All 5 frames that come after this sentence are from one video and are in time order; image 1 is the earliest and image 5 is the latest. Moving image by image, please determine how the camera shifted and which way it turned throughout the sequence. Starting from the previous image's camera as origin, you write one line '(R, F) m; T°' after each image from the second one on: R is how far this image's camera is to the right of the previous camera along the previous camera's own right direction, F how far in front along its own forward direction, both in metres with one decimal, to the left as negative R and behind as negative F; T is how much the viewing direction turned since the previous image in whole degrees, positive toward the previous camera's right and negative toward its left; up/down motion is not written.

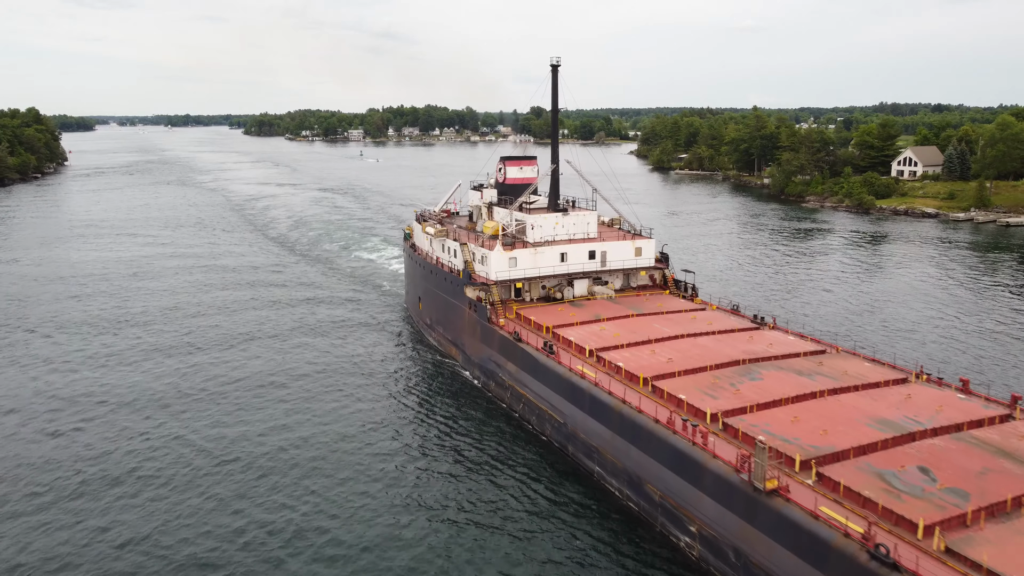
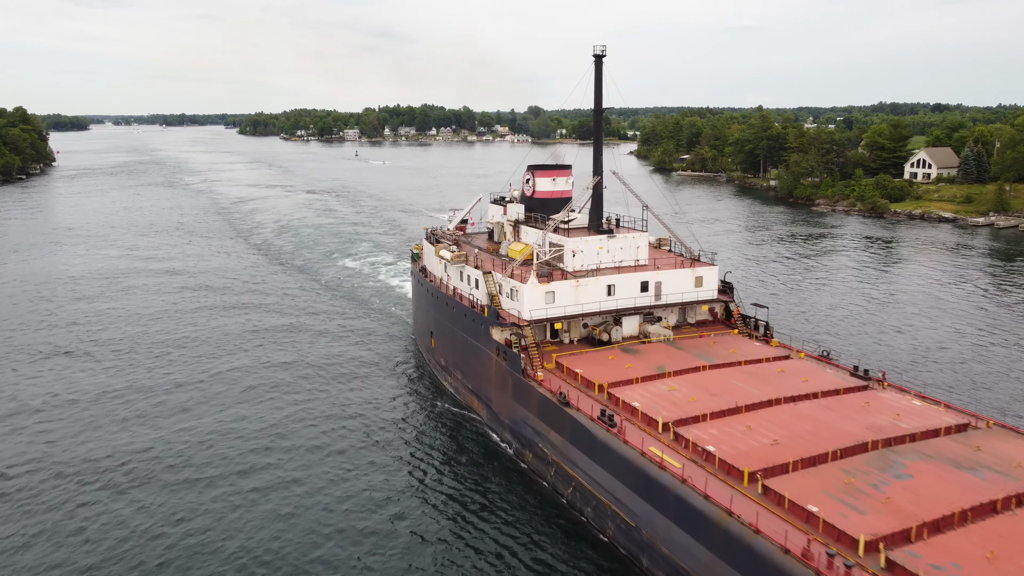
(-0.8, +5.6) m; 0°
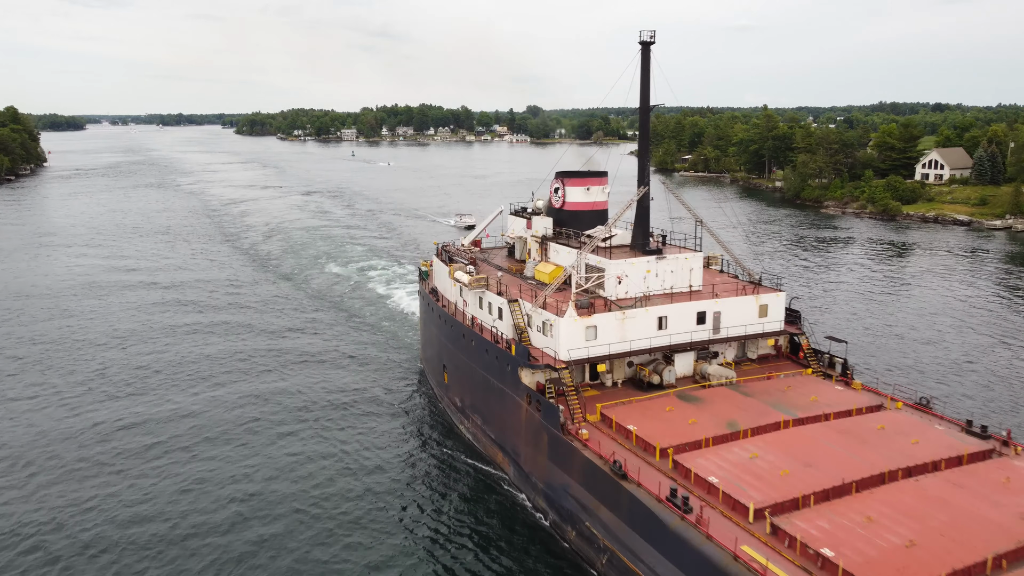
(-0.6, +4.1) m; 0°
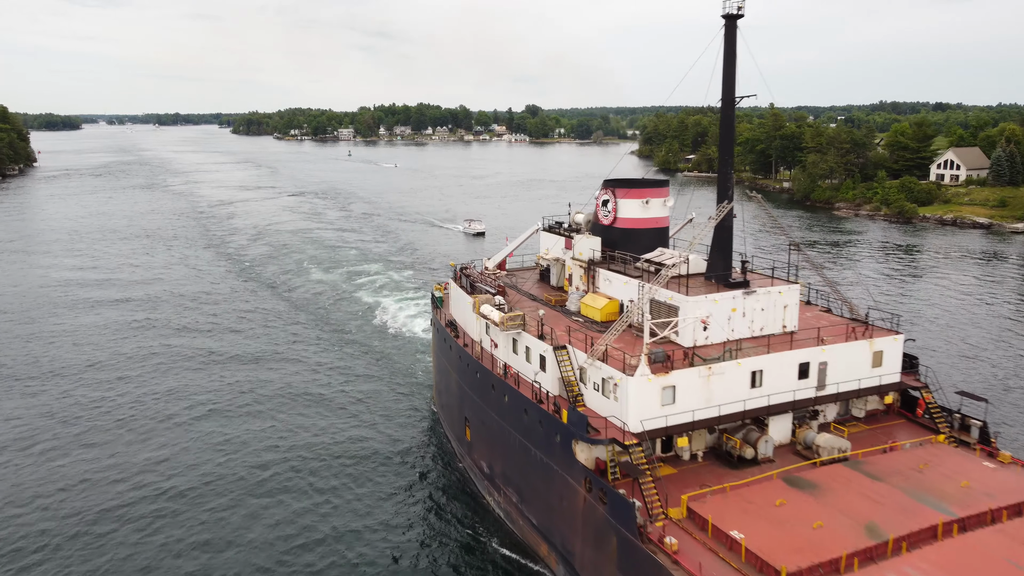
(-0.7, +4.8) m; 0°
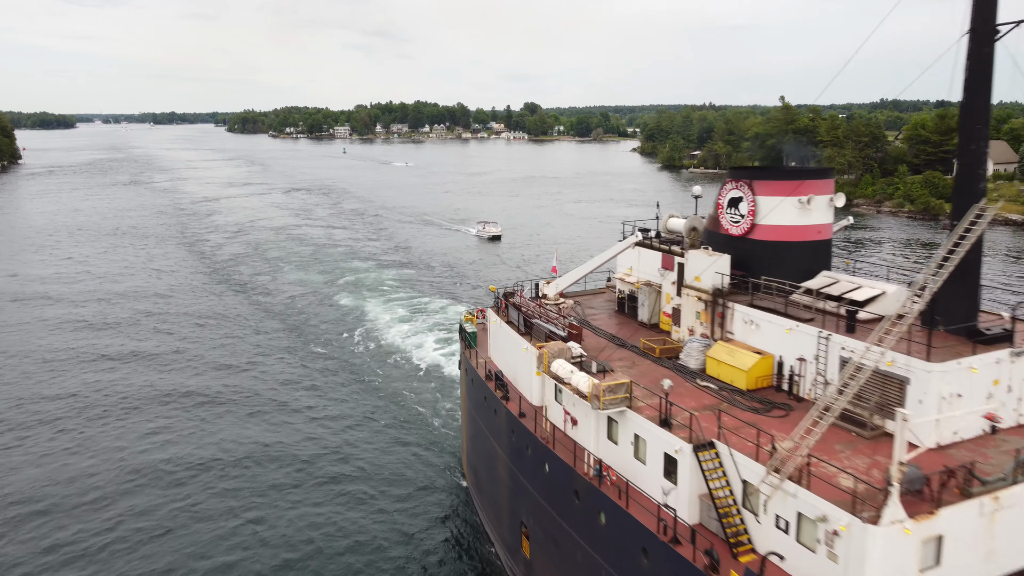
(-0.9, +6.9) m; 0°
